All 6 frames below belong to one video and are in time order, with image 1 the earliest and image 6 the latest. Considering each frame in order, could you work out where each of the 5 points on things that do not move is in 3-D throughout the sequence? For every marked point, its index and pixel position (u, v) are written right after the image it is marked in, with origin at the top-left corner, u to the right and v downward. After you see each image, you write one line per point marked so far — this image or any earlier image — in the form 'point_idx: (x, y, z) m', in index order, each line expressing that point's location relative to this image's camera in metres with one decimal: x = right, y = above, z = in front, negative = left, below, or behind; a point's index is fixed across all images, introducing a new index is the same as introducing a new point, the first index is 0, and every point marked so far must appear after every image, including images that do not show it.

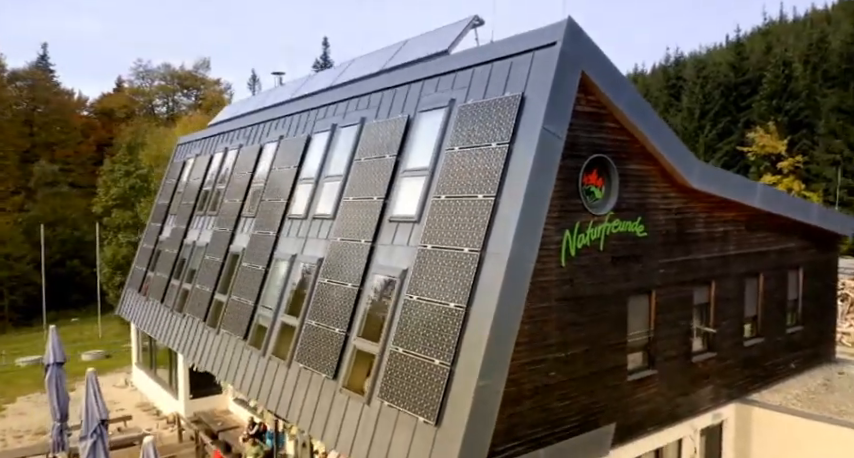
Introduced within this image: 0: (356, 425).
0: (-1.2, -3.3, +10.4) m
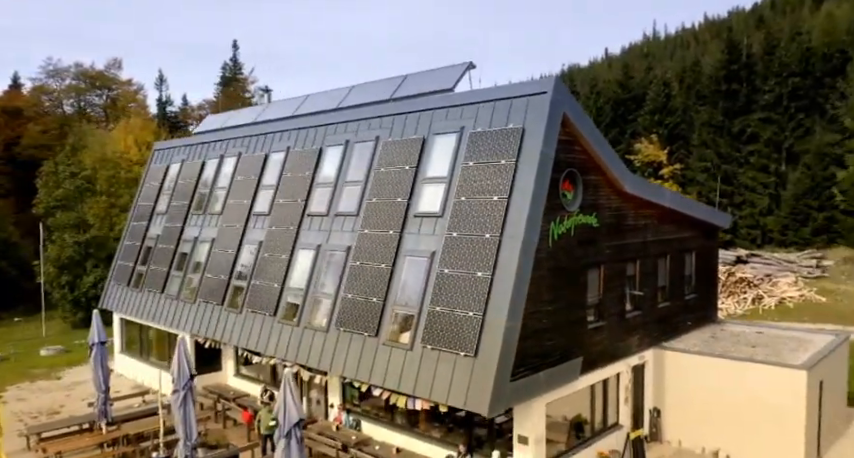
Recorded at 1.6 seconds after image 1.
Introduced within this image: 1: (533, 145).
0: (-0.6, -3.1, +14.0) m
1: (+2.5, +1.9, +13.7) m
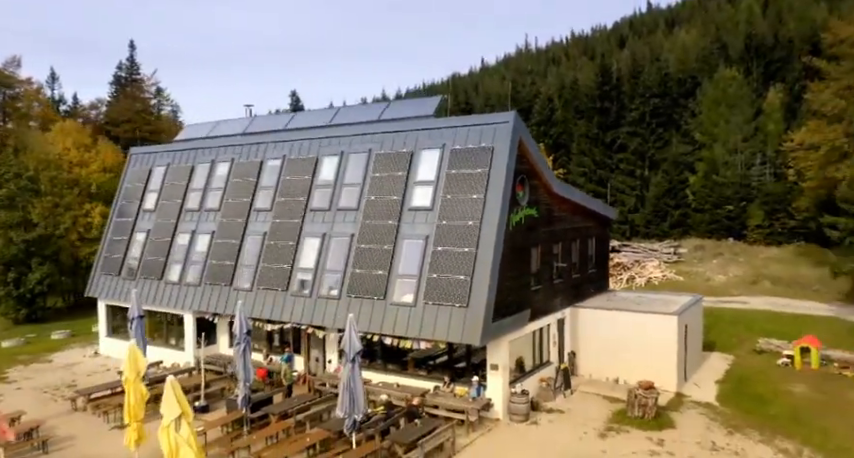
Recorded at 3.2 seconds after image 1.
0: (-0.6, -2.8, +19.2) m
1: (+2.4, +2.3, +19.5) m
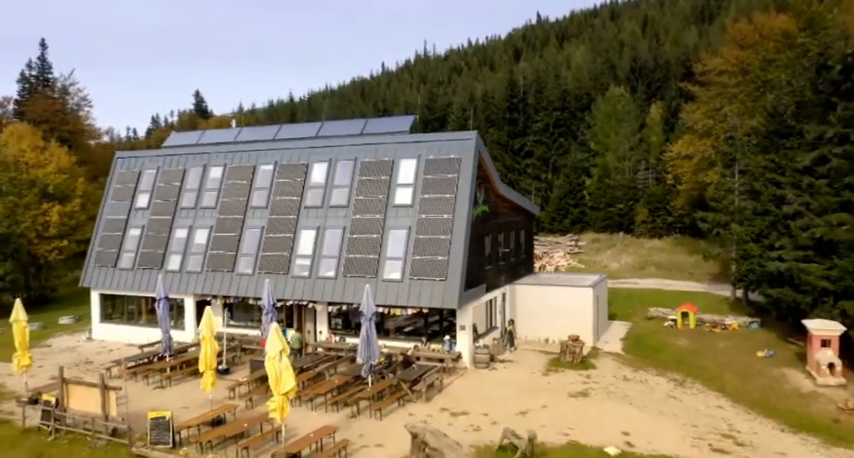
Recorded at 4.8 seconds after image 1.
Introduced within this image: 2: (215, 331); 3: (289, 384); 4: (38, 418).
0: (-1.2, -2.5, +24.4) m
1: (+1.7, +2.6, +25.2) m
2: (-6.7, -3.2, +19.1) m
3: (-3.7, -4.1, +15.9) m
4: (-12.2, -6.0, +19.1) m
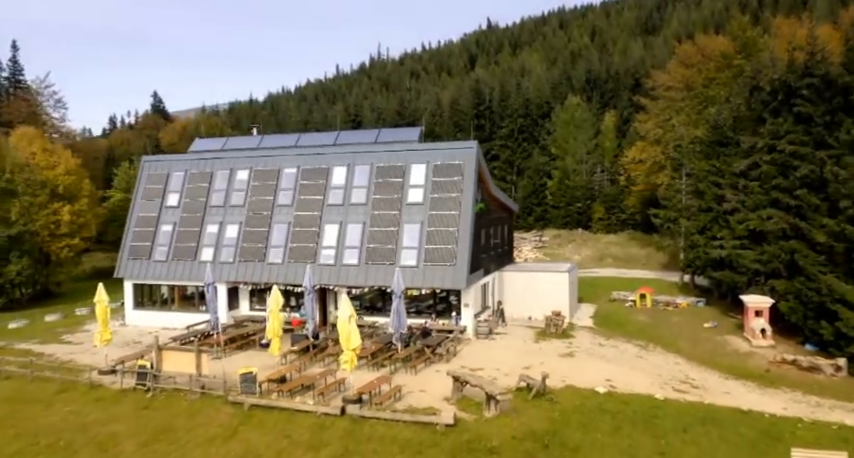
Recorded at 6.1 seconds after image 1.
0: (-0.7, -2.2, +29.0) m
1: (+2.1, +2.9, +30.1) m
2: (-5.7, -2.9, +23.2) m
3: (-2.4, -3.8, +20.3) m
4: (-11.2, -5.8, +22.8) m
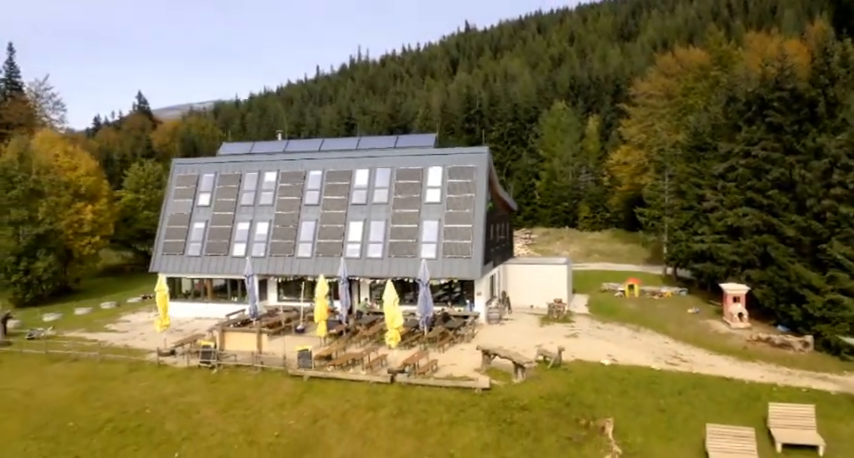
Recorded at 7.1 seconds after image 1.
0: (+0.3, -2.0, +32.3) m
1: (+3.1, +3.1, +33.5) m
2: (-4.5, -2.8, +26.3) m
3: (-1.1, -3.6, +23.6) m
4: (-9.9, -5.6, +25.7) m
